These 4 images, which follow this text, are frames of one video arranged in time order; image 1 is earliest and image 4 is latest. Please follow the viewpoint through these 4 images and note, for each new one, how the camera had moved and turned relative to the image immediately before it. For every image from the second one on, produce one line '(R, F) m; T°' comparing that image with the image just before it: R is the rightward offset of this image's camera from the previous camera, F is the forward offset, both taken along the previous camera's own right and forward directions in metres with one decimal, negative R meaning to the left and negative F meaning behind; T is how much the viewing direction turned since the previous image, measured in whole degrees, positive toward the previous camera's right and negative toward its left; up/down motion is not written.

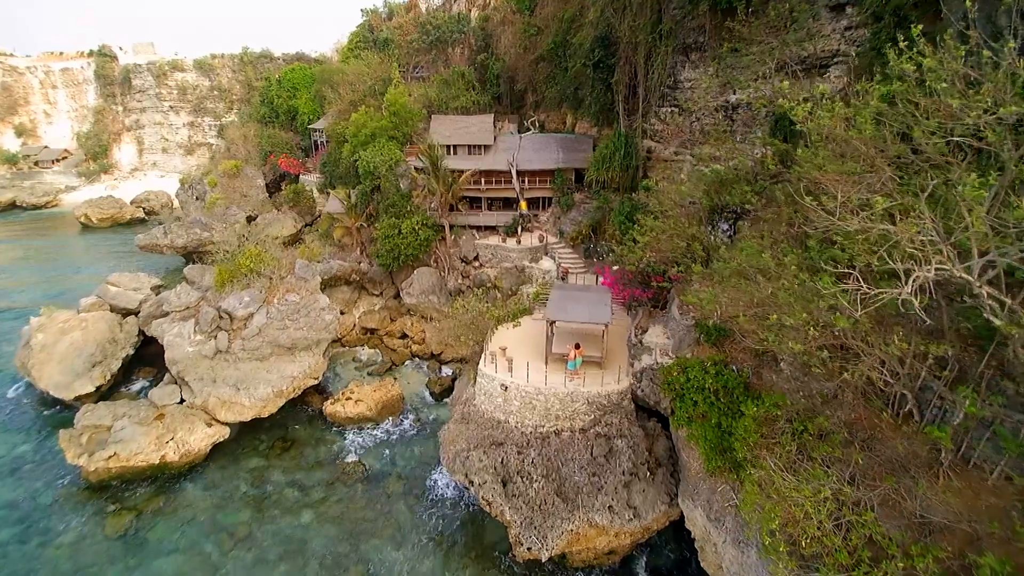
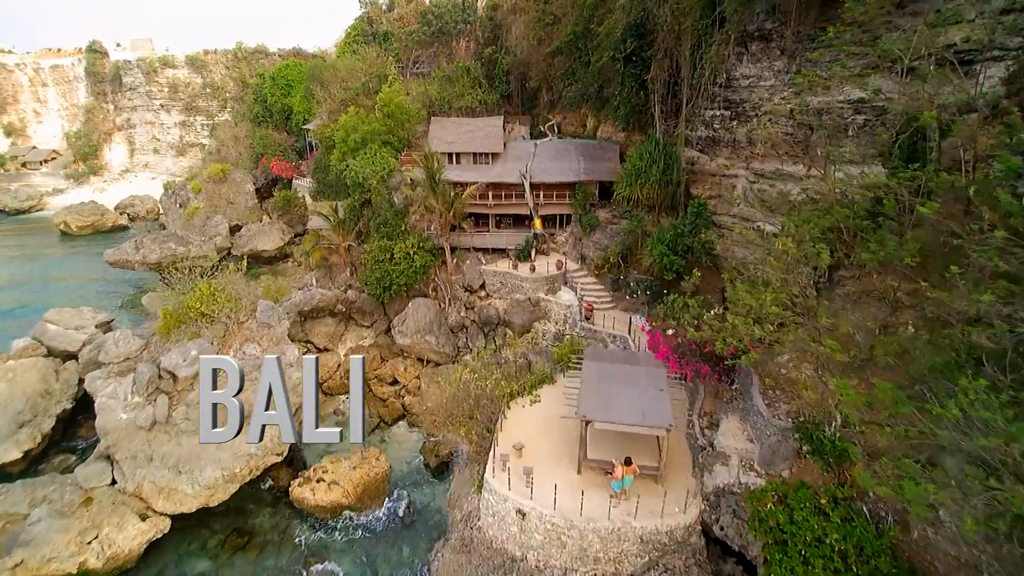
(-0.2, +4.9) m; -1°
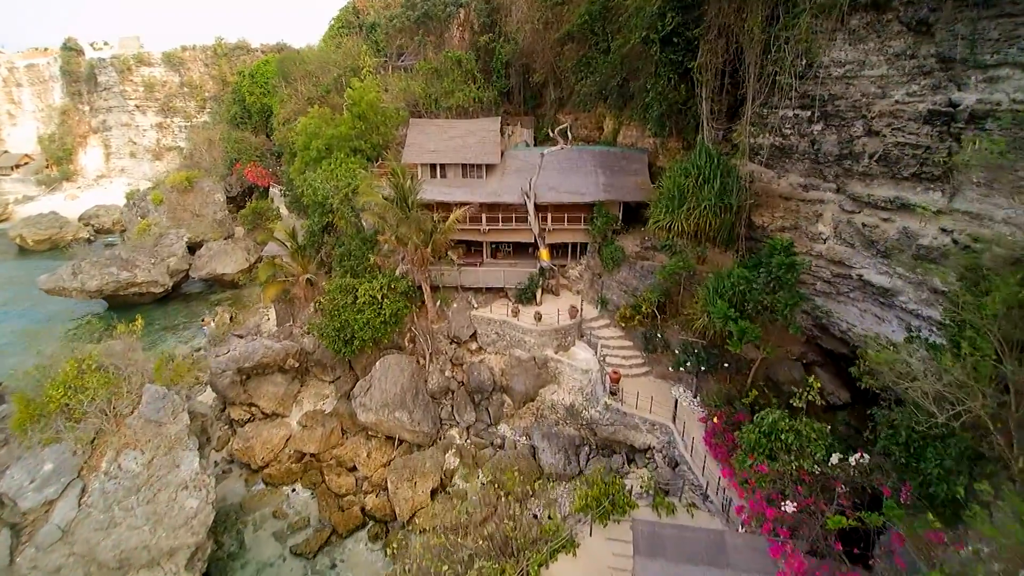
(+0.2, +6.1) m; 0°
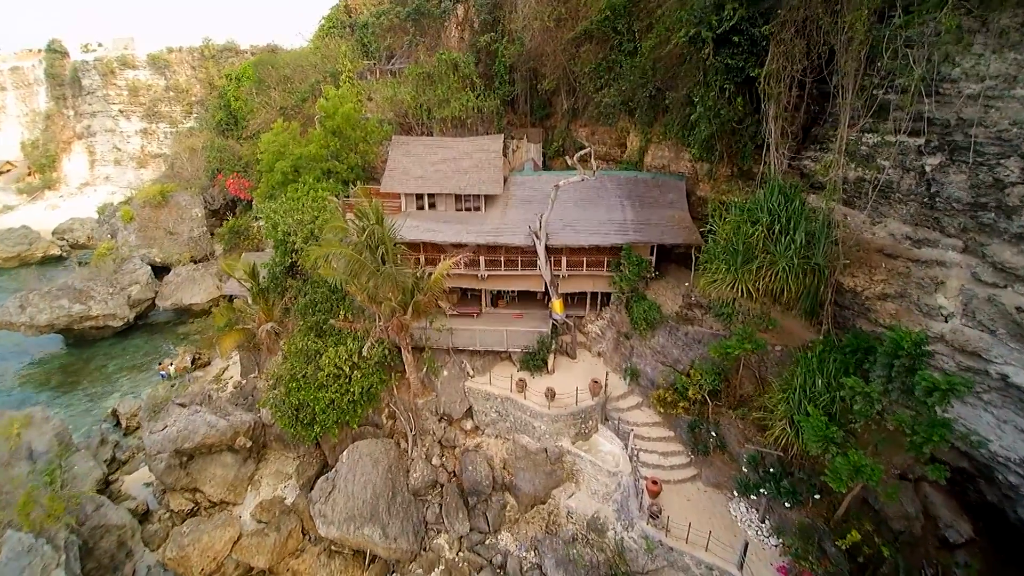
(0.0, +4.3) m; 0°
